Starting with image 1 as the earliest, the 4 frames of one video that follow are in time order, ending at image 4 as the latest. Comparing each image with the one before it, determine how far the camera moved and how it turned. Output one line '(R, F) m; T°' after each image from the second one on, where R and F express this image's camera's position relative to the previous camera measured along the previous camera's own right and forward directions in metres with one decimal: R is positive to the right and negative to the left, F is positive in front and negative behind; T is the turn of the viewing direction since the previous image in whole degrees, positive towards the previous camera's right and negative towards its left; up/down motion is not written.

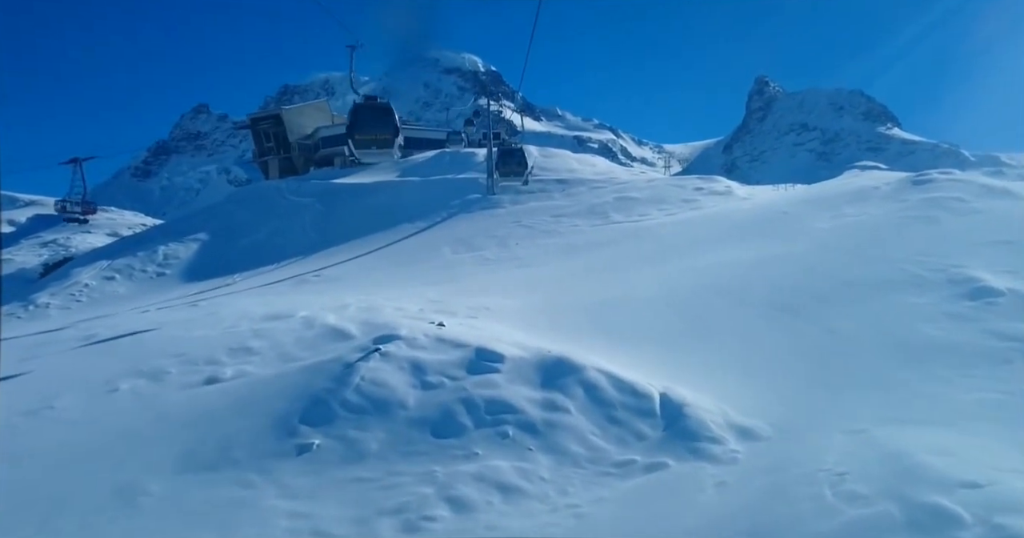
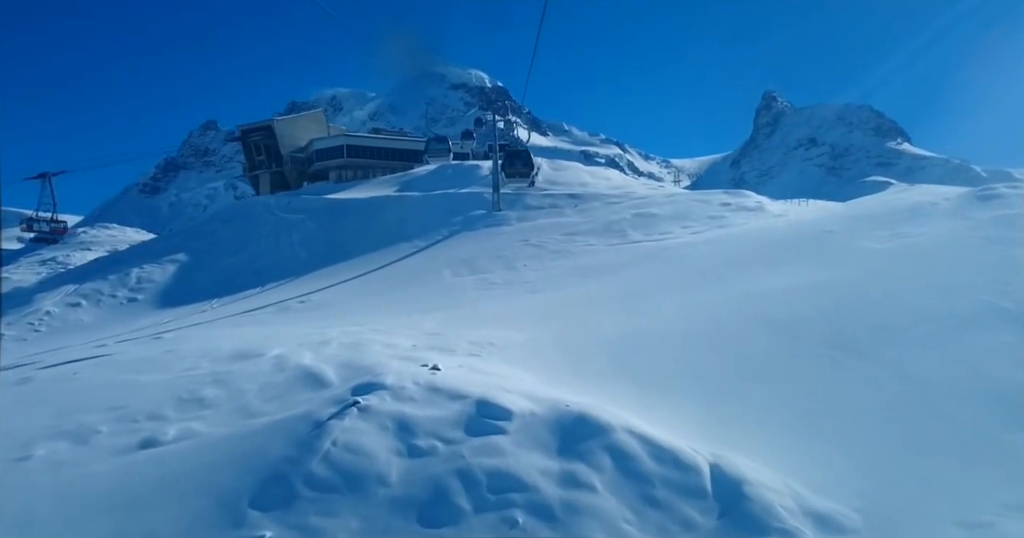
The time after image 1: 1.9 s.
(0.0, +1.3) m; -1°
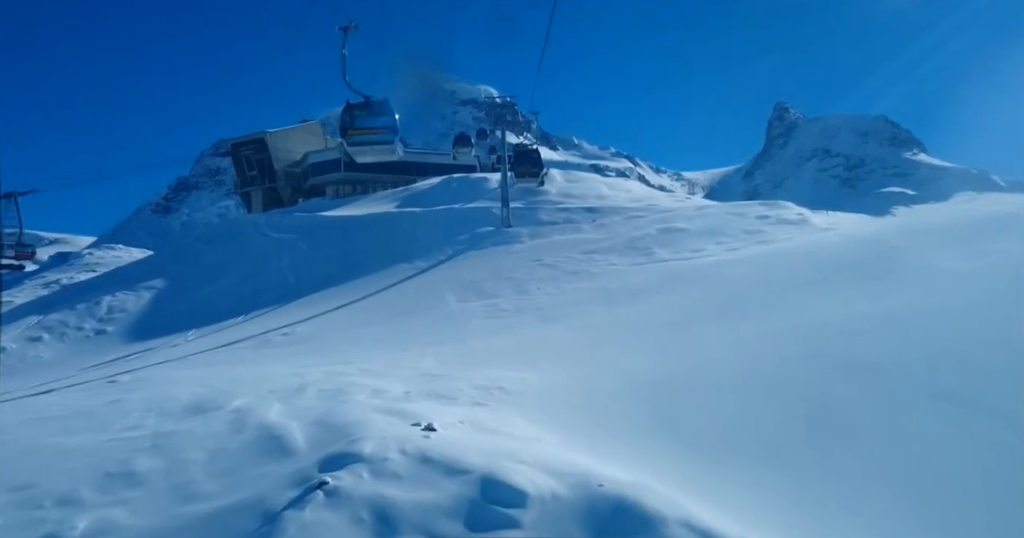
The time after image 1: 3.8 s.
(0.0, +1.4) m; -1°
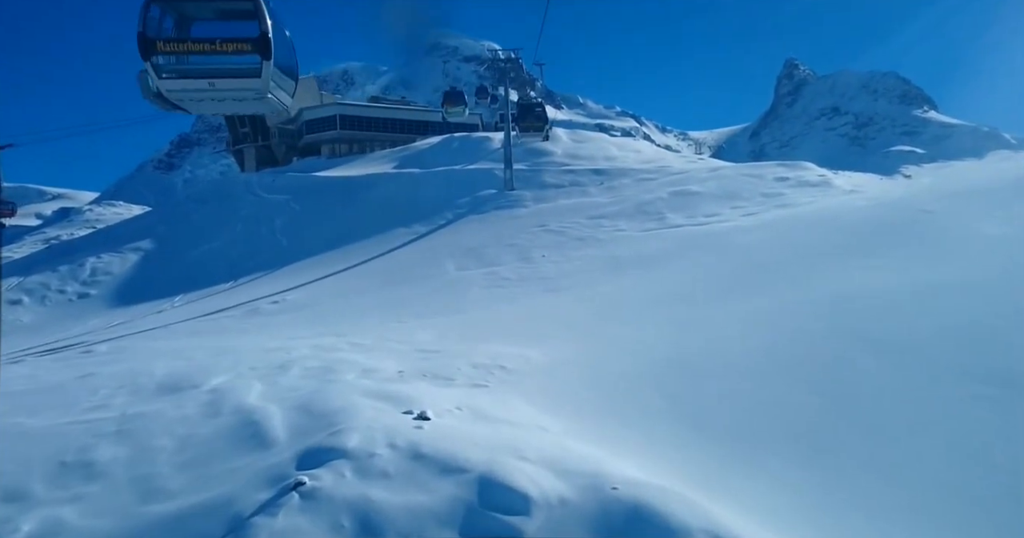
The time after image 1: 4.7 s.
(0.0, +0.6) m; 0°
